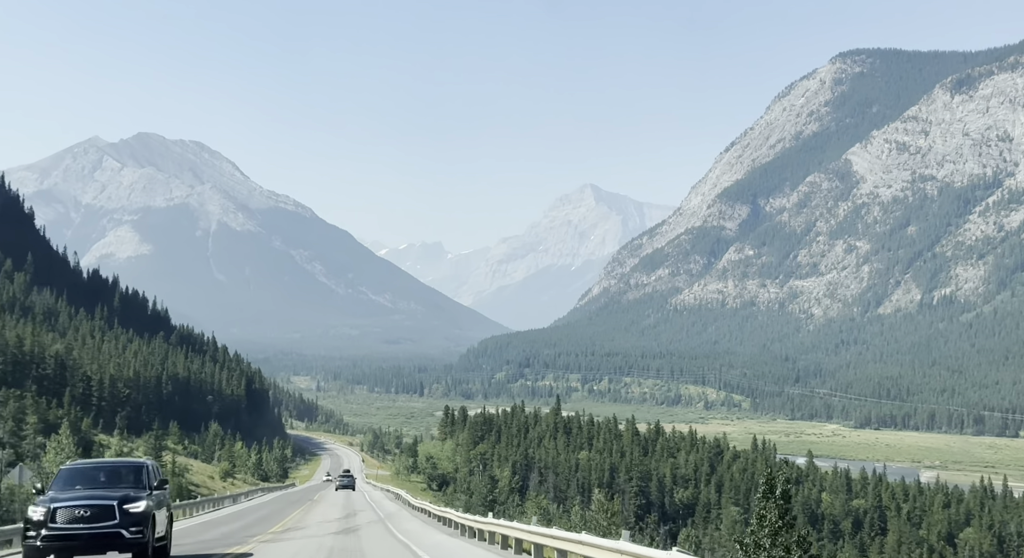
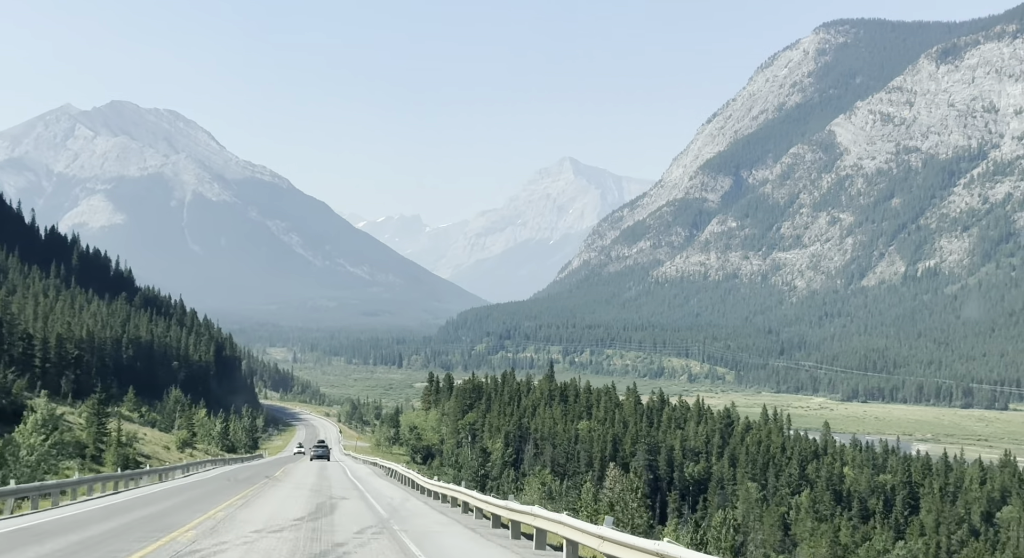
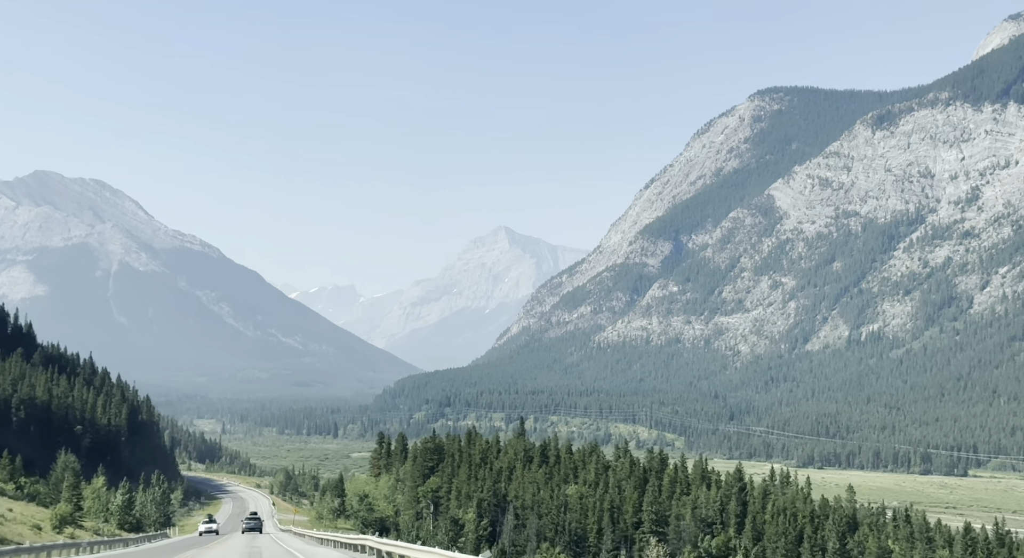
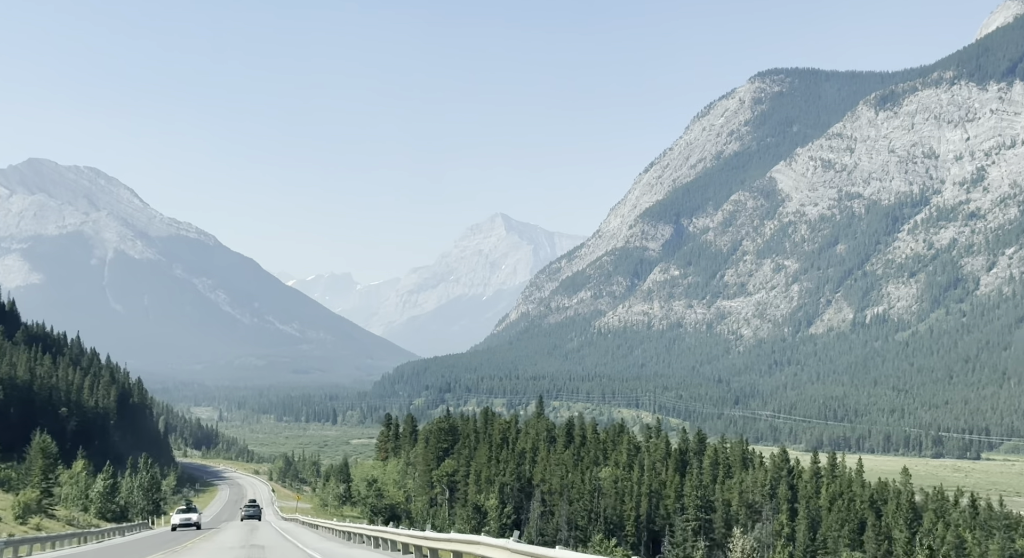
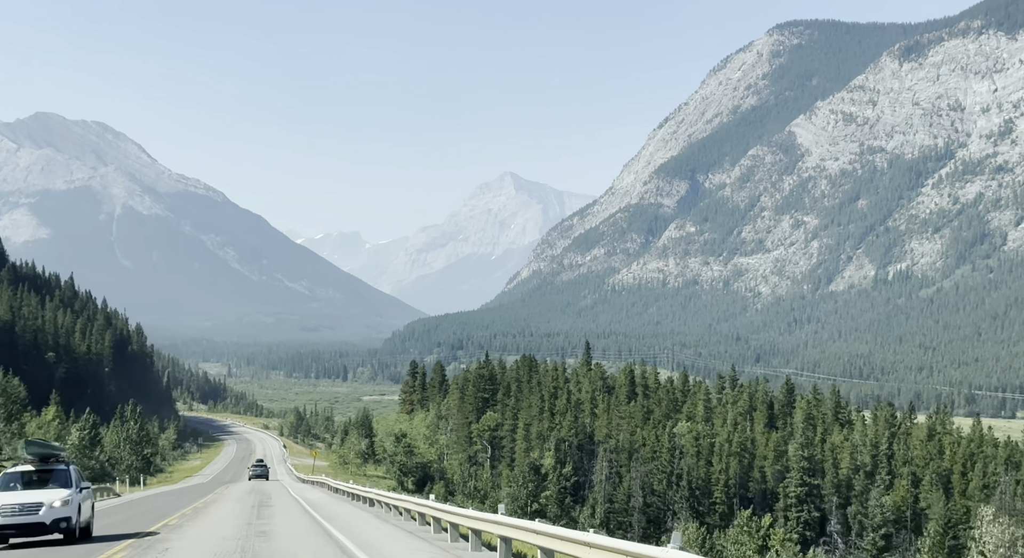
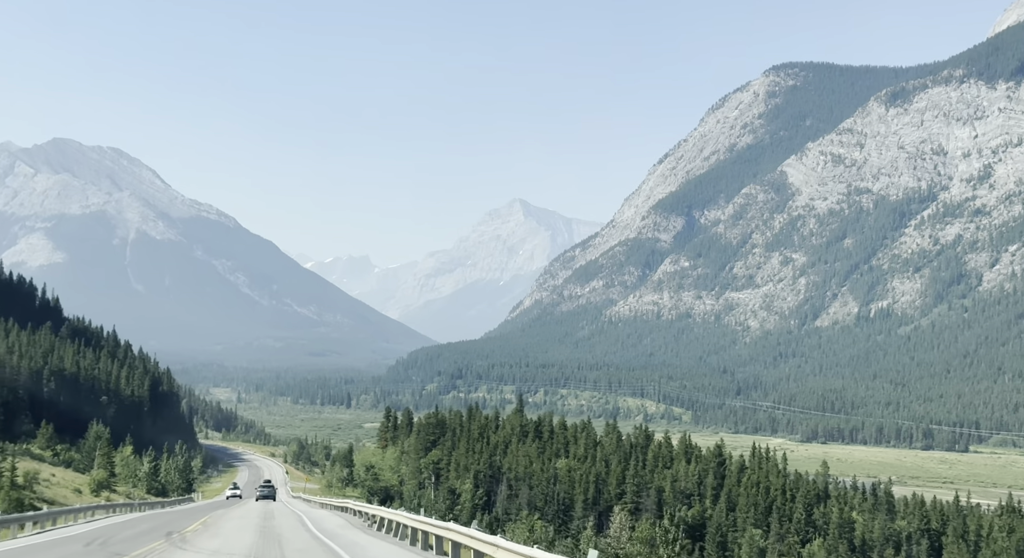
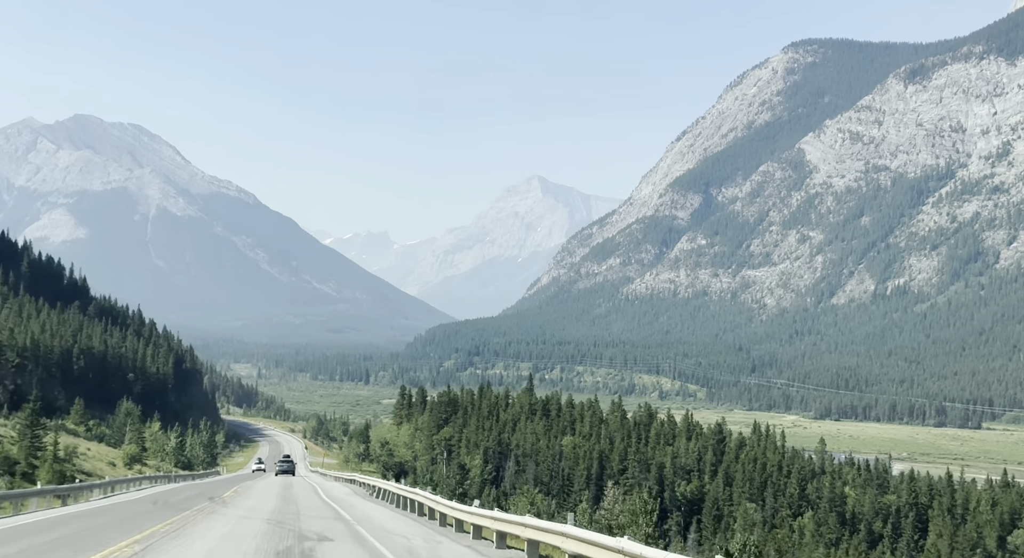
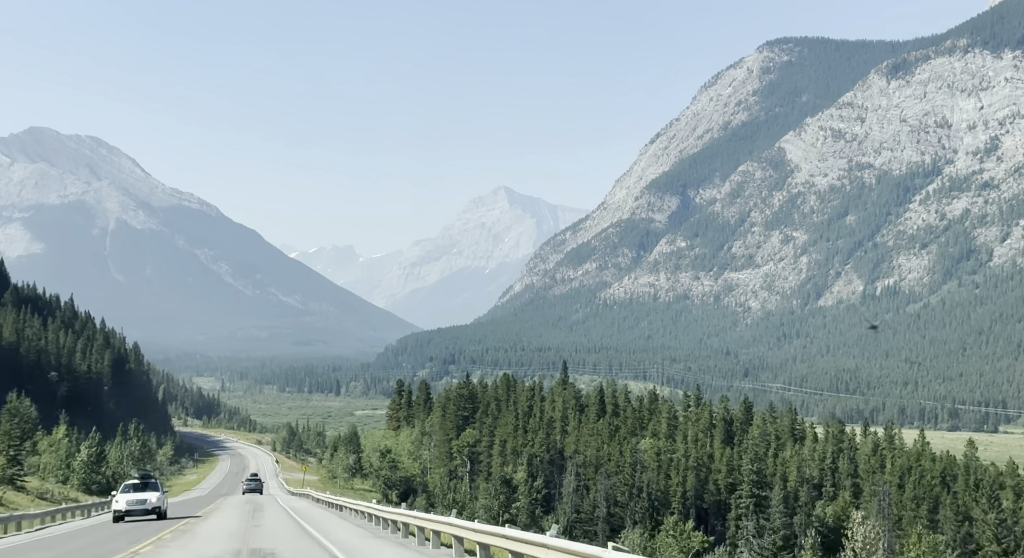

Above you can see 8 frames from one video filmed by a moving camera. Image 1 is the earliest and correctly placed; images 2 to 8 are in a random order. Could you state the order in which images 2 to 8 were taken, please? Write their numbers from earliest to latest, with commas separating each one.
2, 7, 6, 3, 4, 8, 5
